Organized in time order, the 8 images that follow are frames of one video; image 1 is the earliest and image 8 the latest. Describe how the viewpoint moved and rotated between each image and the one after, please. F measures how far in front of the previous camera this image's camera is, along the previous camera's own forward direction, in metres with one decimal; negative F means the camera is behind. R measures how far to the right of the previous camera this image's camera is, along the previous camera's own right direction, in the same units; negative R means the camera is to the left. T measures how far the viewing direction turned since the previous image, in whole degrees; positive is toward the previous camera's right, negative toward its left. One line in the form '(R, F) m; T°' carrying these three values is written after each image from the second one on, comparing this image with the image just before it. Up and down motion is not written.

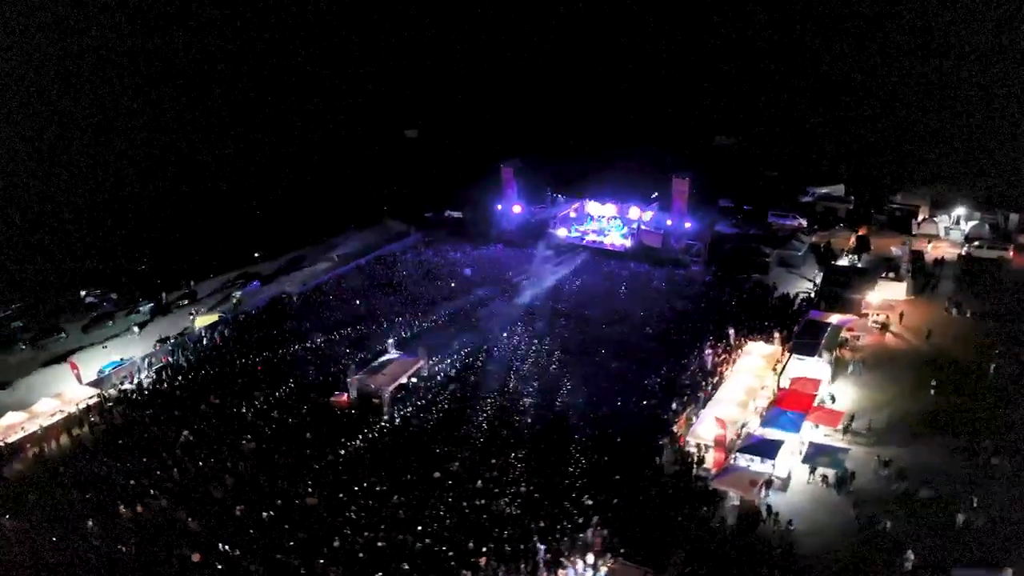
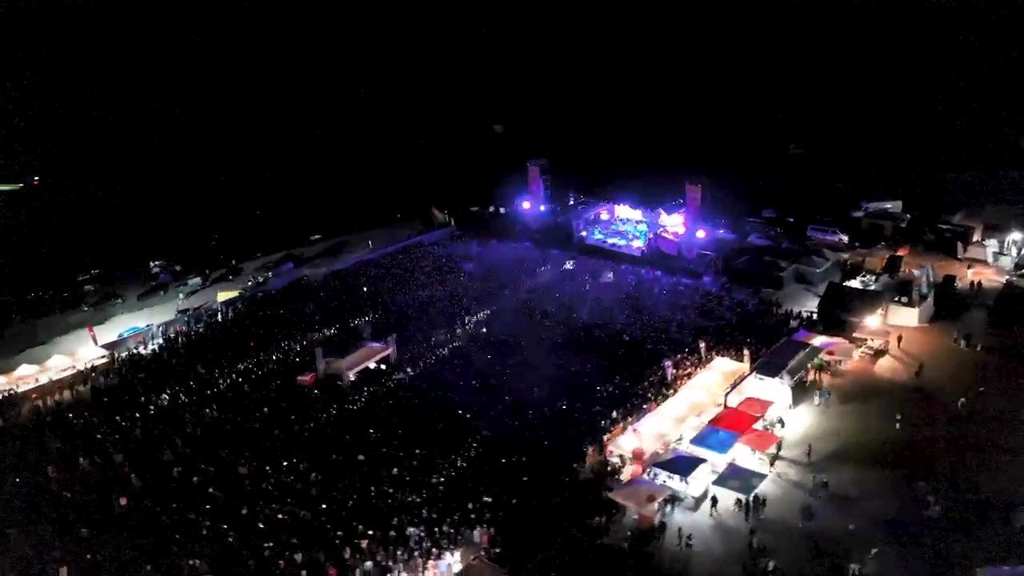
(+3.9, +0.1) m; -9°
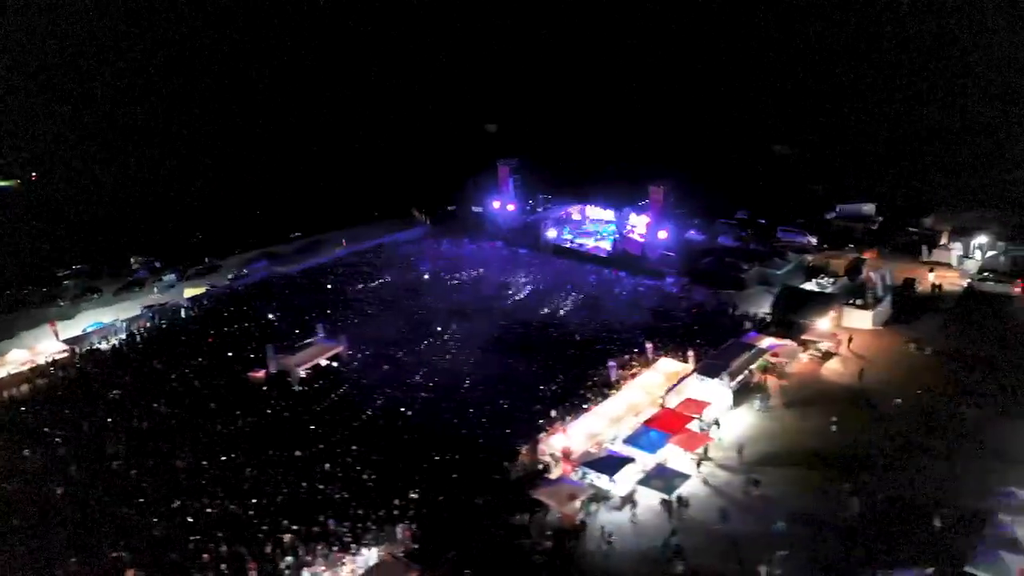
(+1.6, -0.1) m; -1°
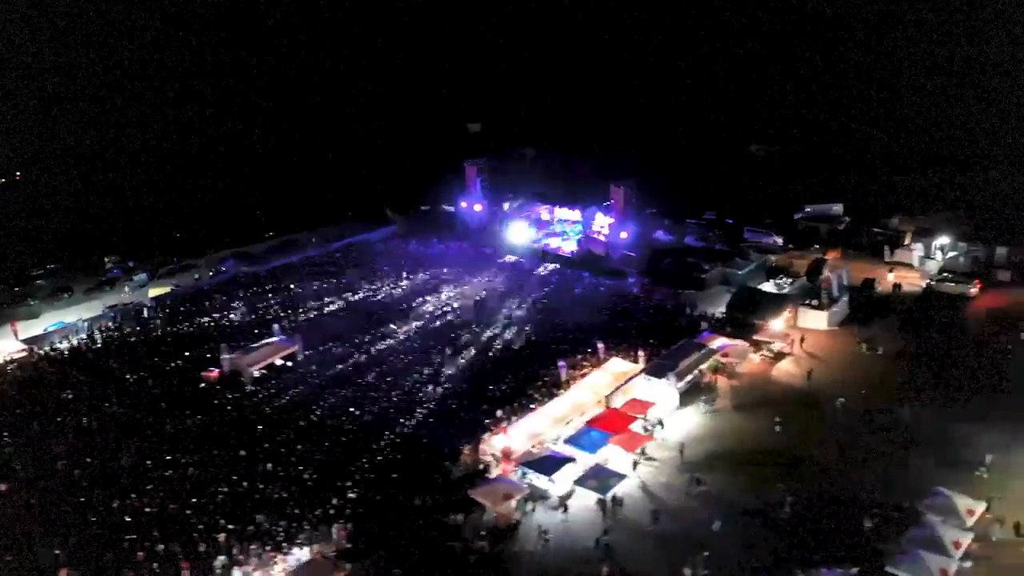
(+1.1, -0.1) m; 0°
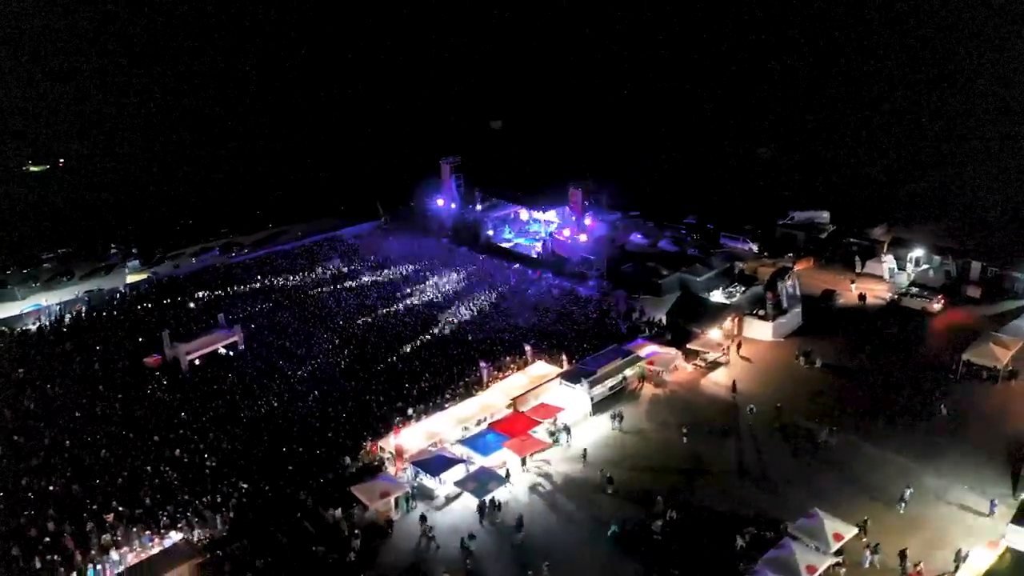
(+3.1, +0.1) m; -4°
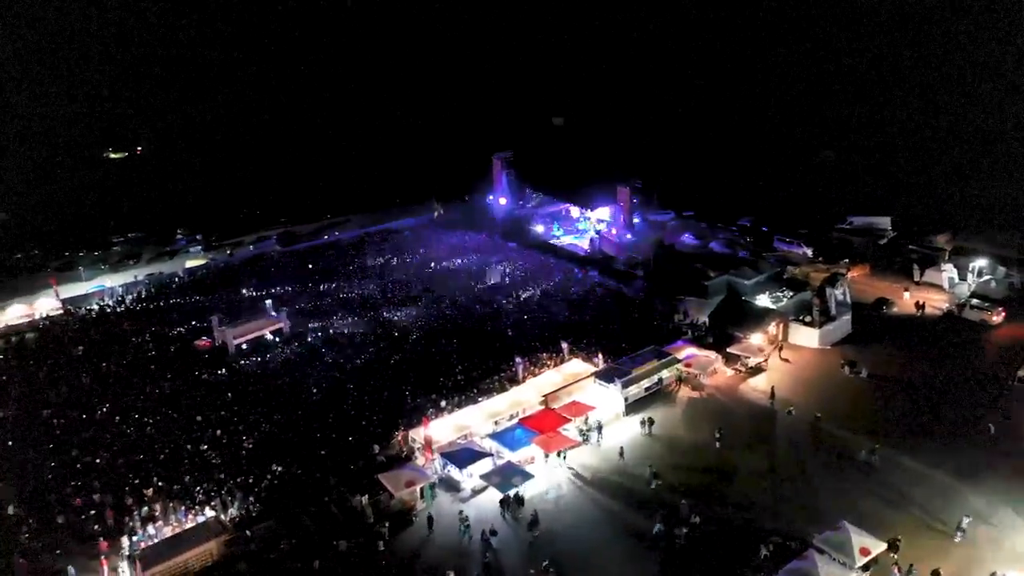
(+0.6, 0.0) m; -5°
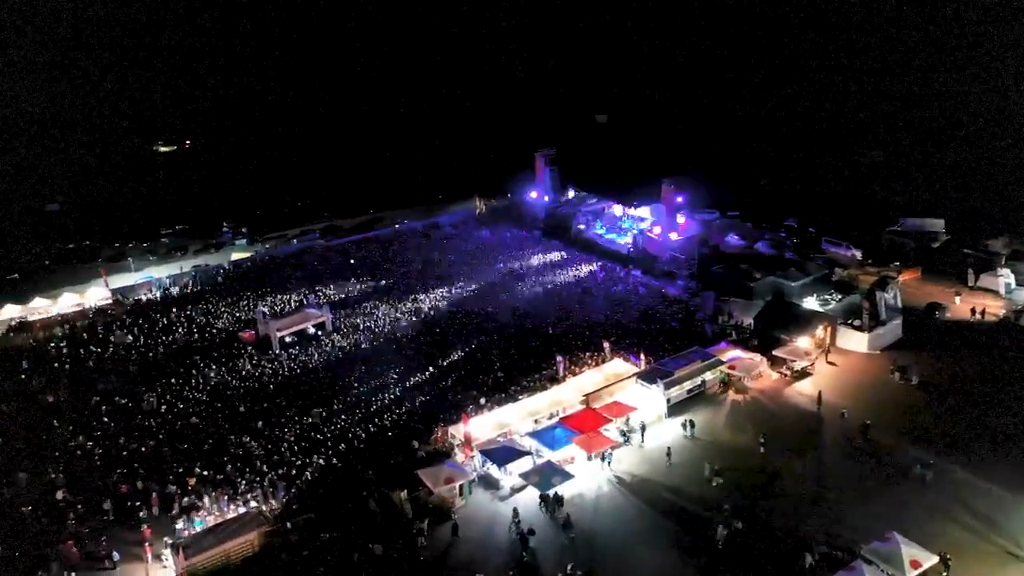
(-0.1, +0.1) m; -3°
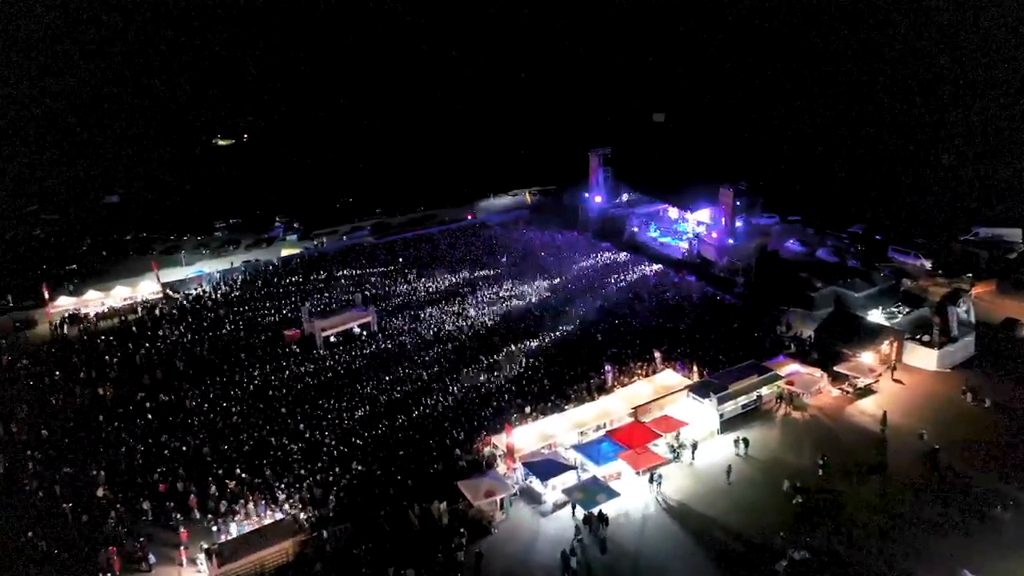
(+0.1, +0.6) m; -4°
